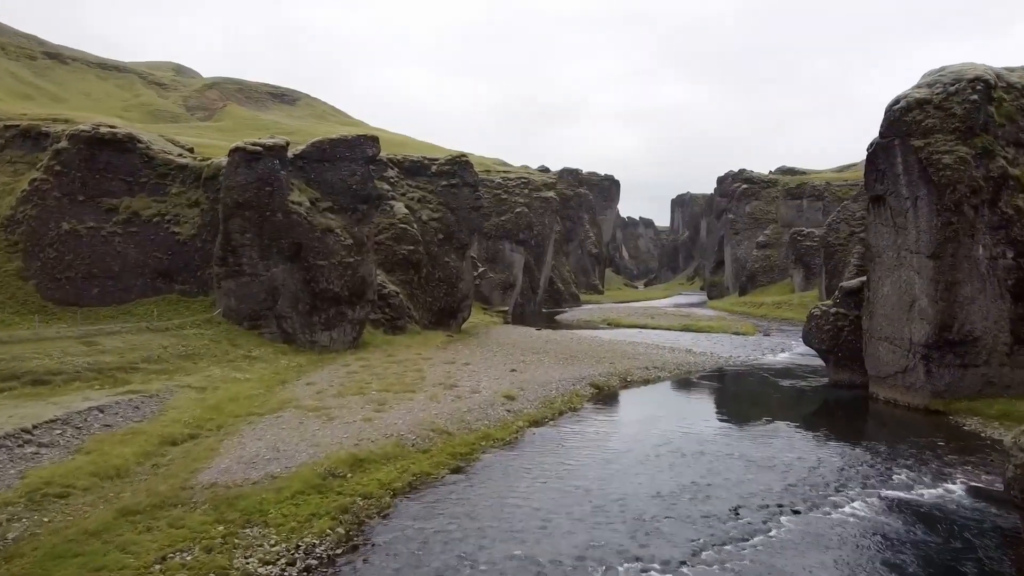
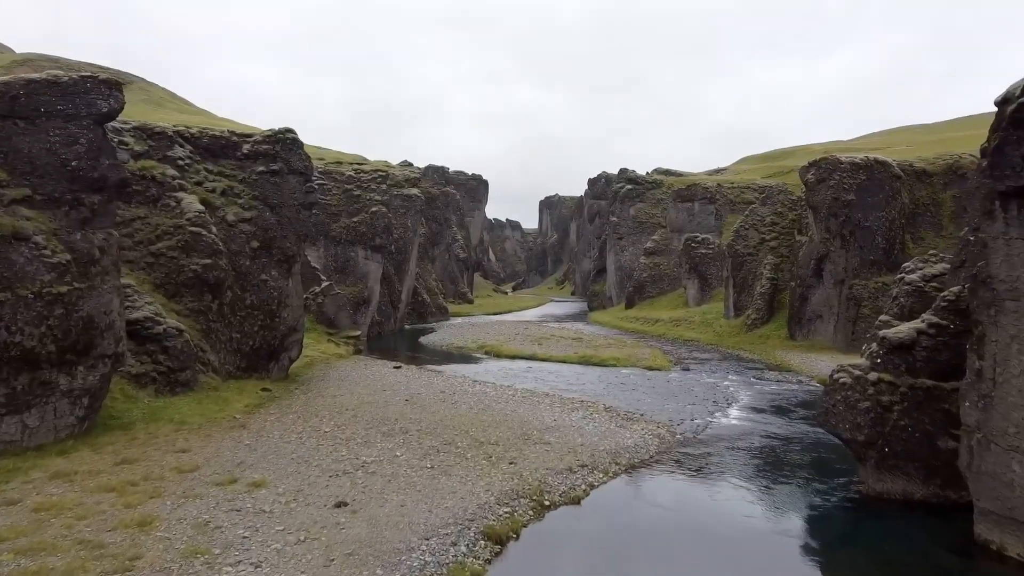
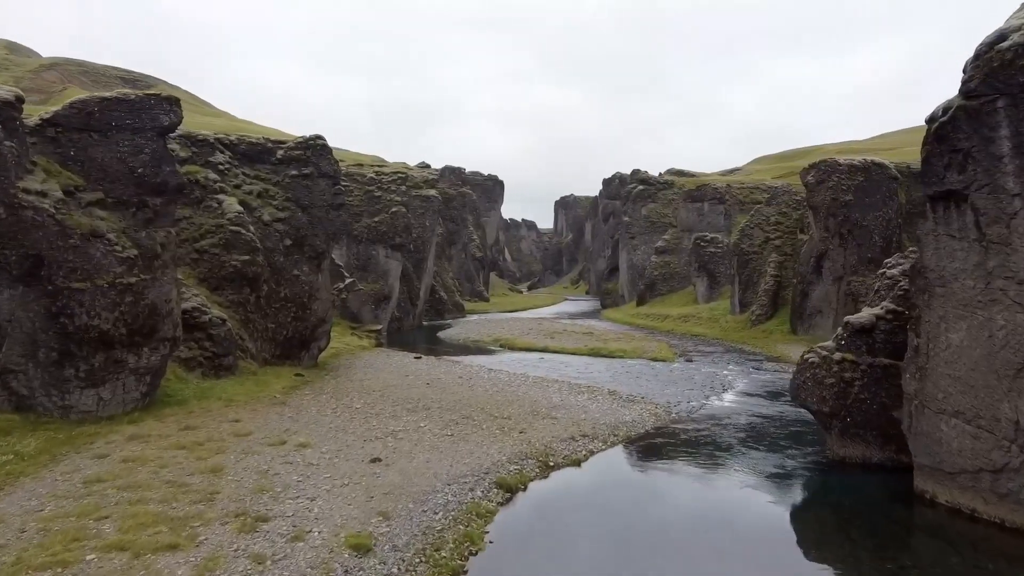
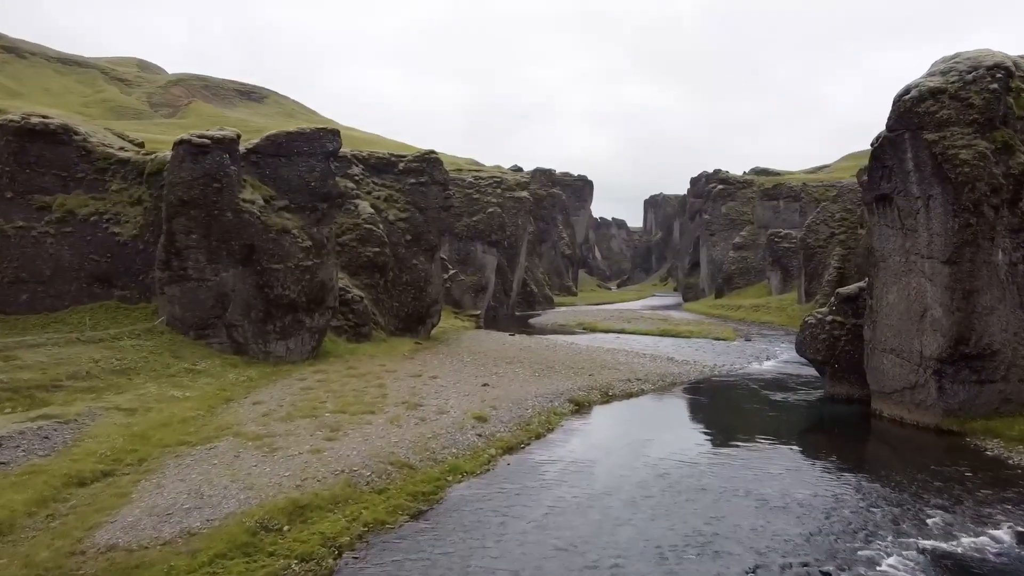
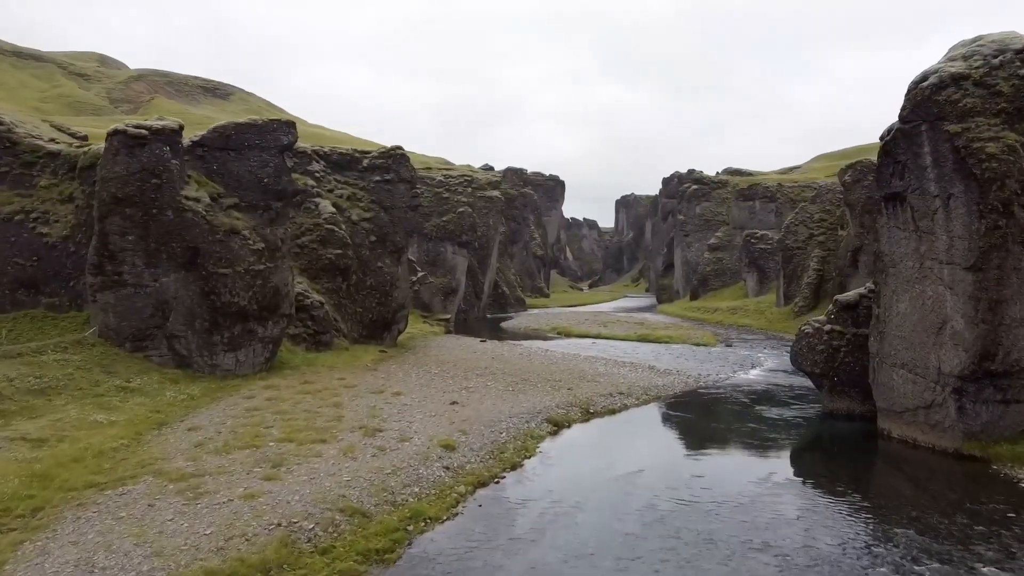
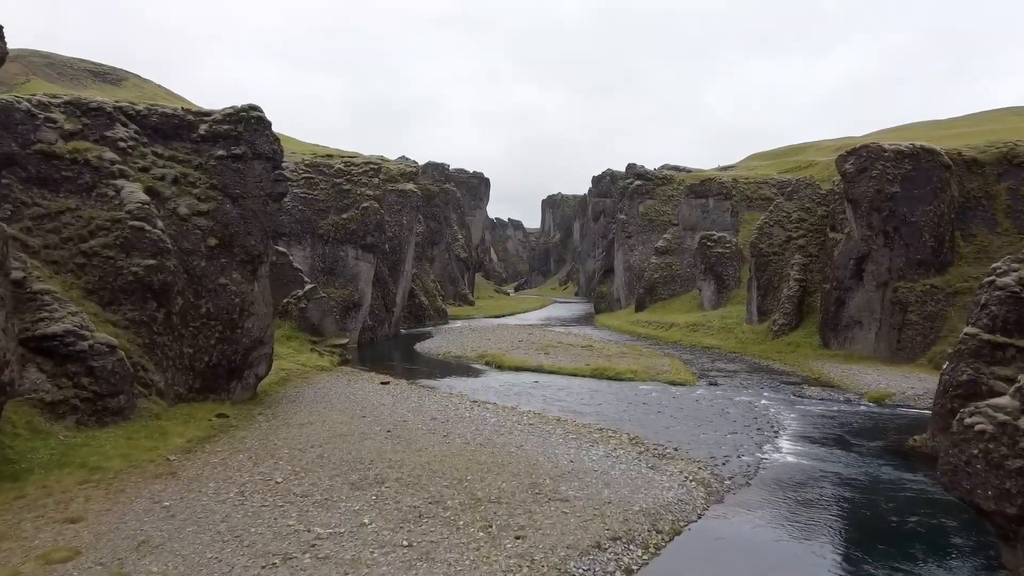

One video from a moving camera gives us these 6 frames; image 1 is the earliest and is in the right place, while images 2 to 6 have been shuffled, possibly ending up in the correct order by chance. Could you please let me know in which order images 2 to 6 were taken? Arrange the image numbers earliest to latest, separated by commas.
4, 5, 3, 2, 6
